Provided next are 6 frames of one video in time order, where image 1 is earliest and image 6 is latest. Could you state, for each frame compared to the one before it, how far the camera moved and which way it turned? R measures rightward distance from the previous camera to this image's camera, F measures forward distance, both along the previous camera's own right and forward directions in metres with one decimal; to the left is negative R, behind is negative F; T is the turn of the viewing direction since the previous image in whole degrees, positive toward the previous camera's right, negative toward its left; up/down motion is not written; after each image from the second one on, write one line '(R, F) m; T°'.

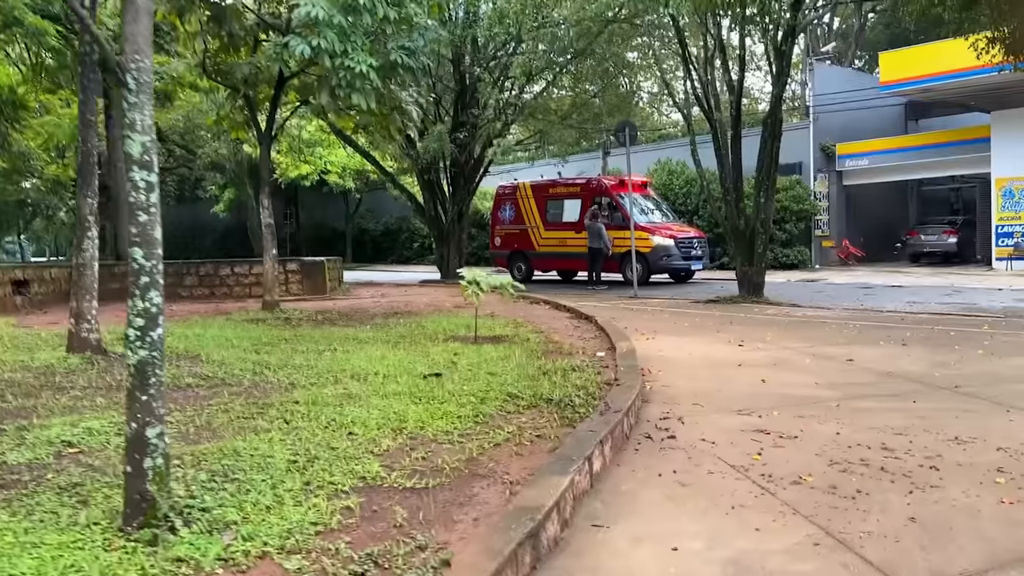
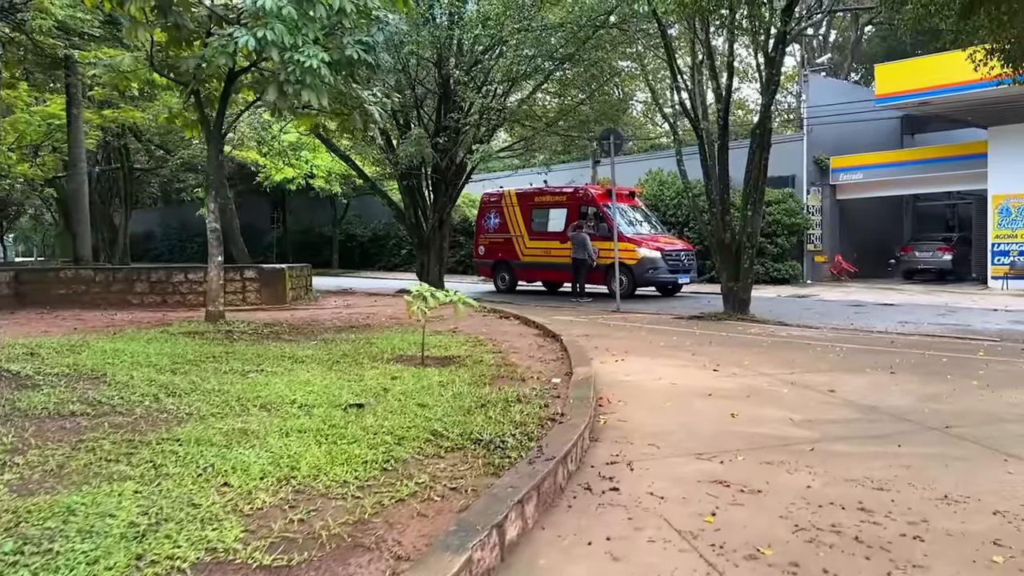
(+0.3, +0.6) m; 0°
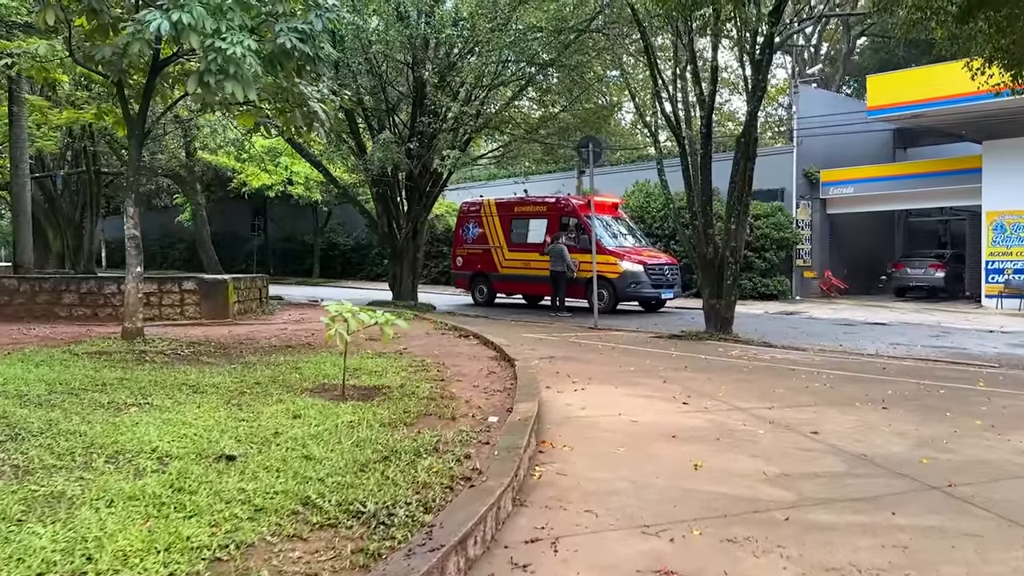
(+0.4, +0.9) m; +1°
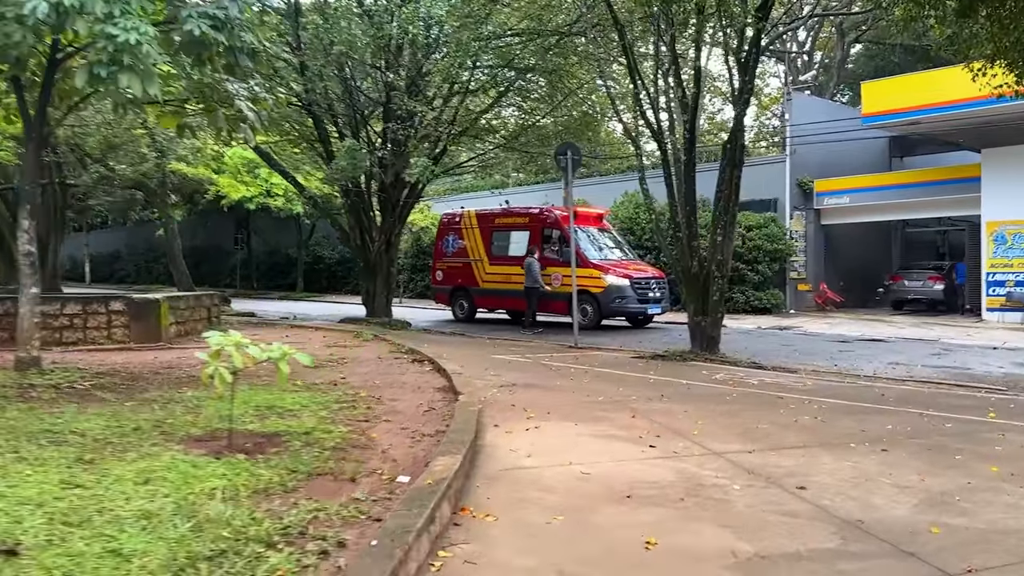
(+0.4, +1.0) m; 0°
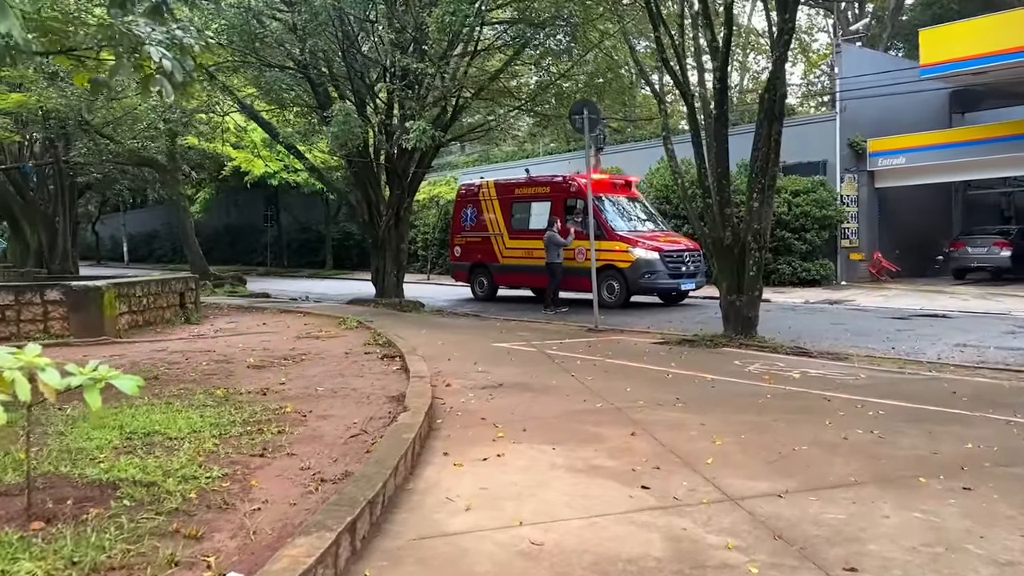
(+0.5, +1.5) m; -3°
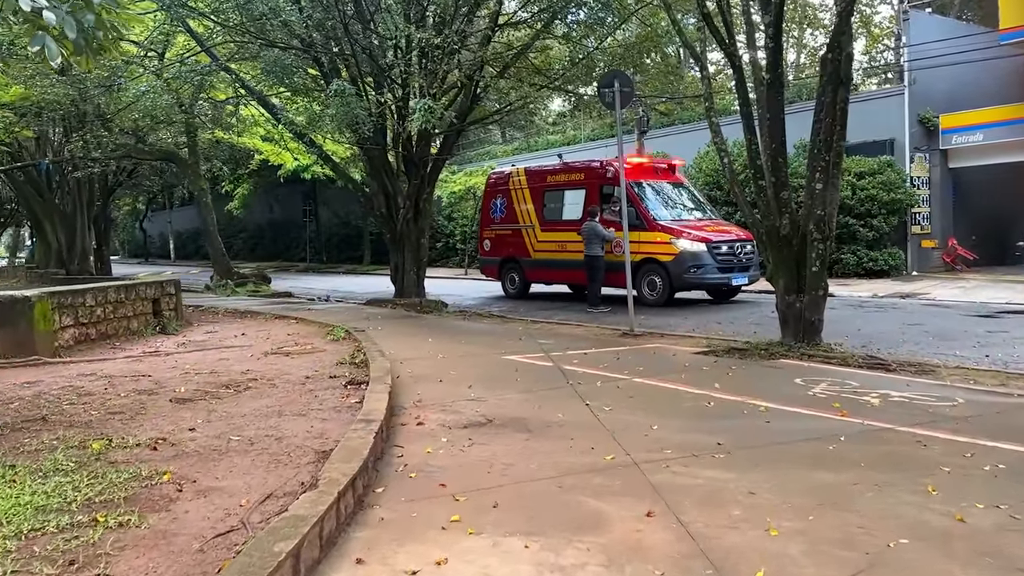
(+0.4, +1.6) m; -4°
